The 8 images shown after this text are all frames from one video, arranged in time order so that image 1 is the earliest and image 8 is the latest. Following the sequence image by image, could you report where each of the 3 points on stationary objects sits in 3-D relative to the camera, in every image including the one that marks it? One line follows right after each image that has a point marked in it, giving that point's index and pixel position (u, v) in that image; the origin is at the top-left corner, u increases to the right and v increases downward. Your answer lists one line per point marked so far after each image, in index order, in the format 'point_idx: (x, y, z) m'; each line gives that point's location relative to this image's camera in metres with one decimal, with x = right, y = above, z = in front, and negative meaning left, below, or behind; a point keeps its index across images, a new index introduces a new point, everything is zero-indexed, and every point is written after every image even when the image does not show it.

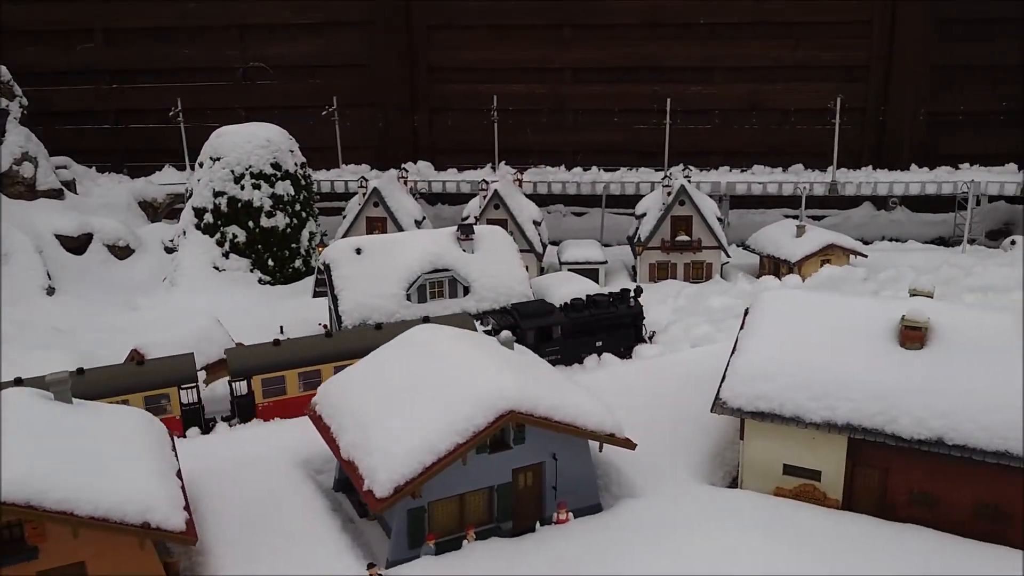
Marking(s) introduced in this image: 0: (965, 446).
0: (+3.0, -1.0, +5.9) m
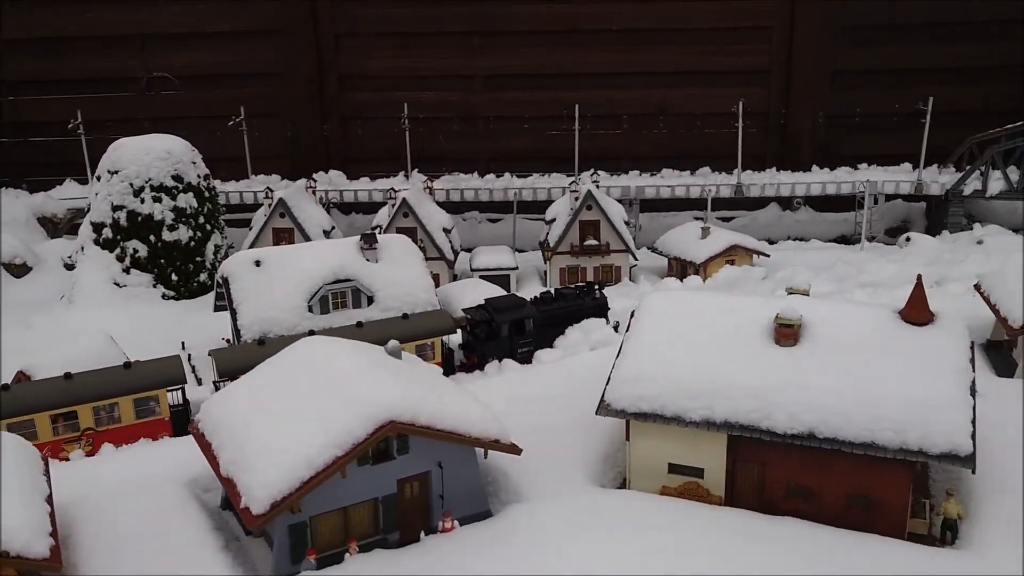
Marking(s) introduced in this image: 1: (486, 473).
0: (+2.2, -1.0, +6.1) m
1: (-0.2, -1.5, +7.3) m
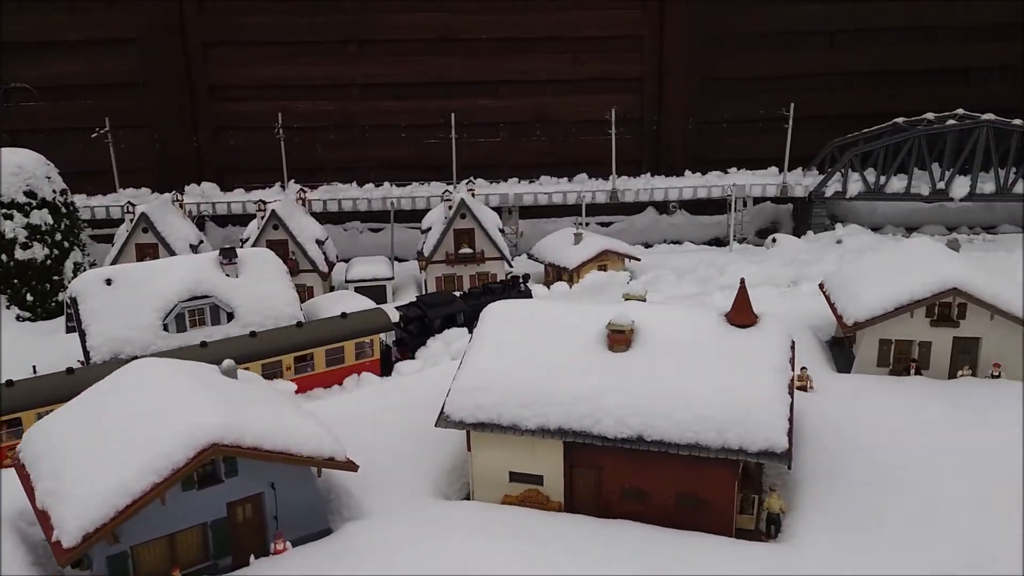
0: (+1.1, -1.1, +6.2) m
1: (-1.5, -1.6, +7.1) m
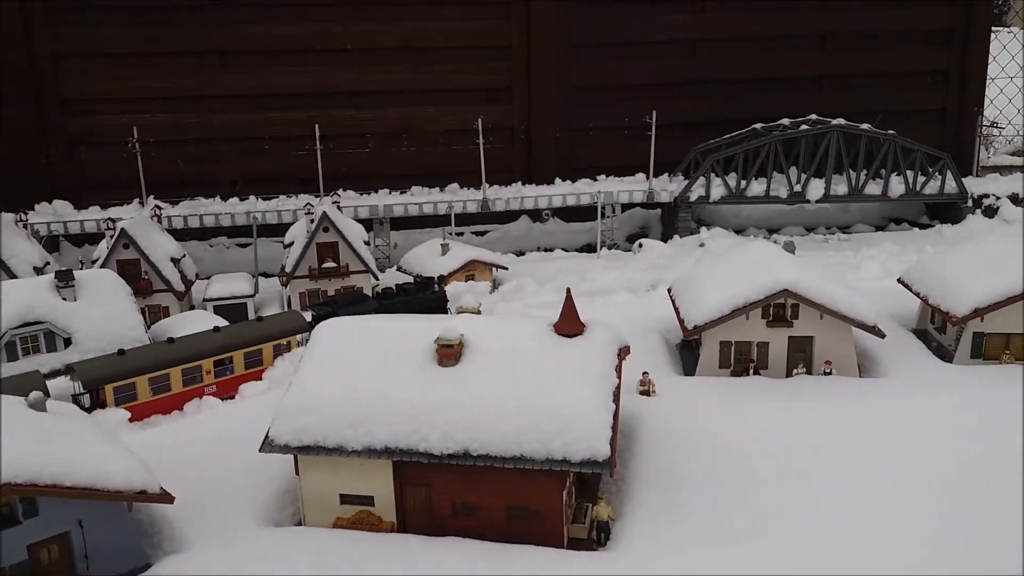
0: (-0.2, -1.2, +6.2) m
1: (-2.8, -1.8, +6.8) m
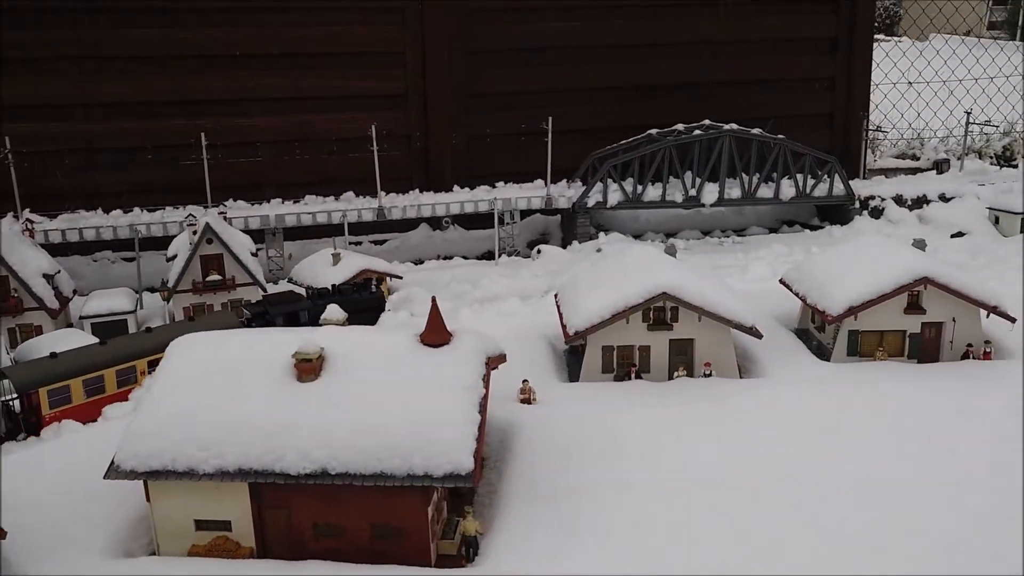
0: (-1.1, -1.2, +5.9) m
1: (-3.7, -1.9, +6.3) m
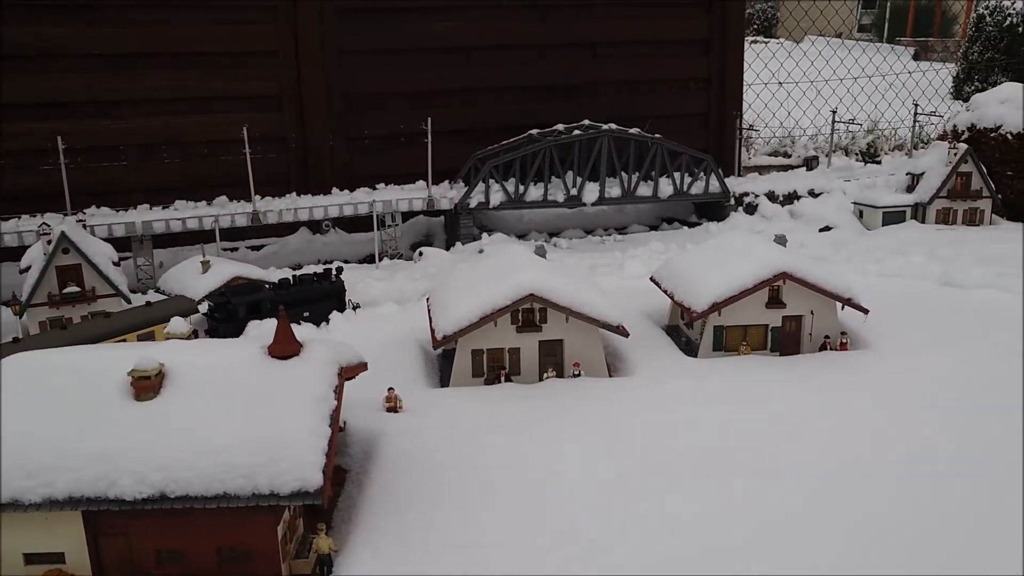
0: (-2.0, -1.3, +5.6) m
1: (-4.7, -2.1, +5.7) m
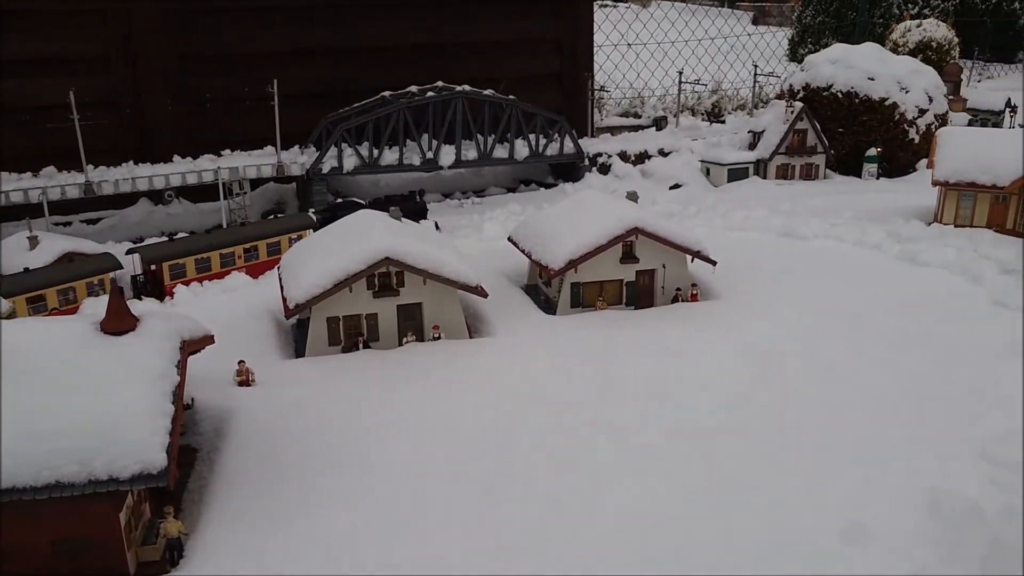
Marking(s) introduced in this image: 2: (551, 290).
0: (-2.9, -1.2, +5.2) m
1: (-5.5, -2.0, +4.9) m
2: (+0.5, 0.0, +10.8) m
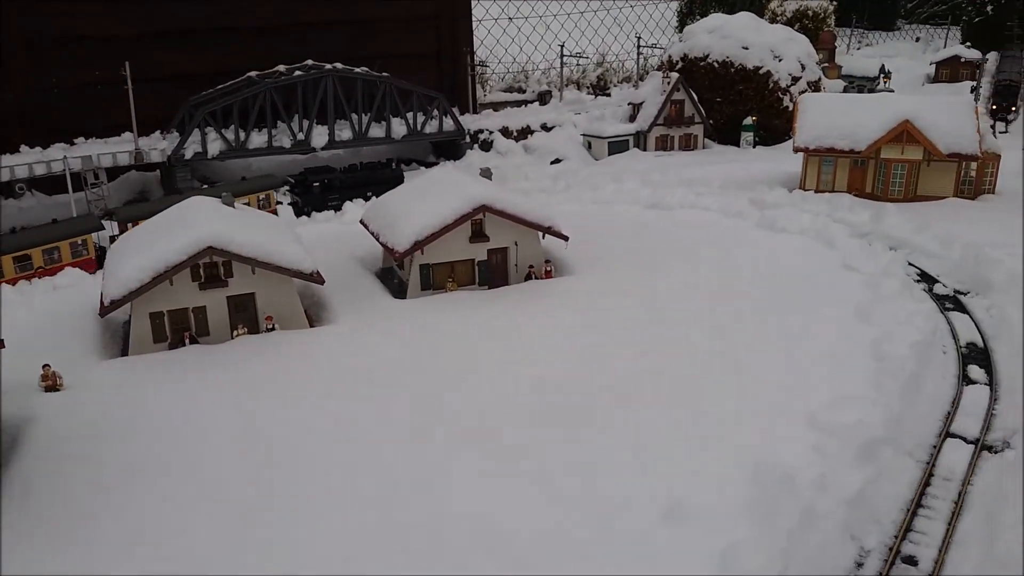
0: (-4.0, -1.2, +4.6) m
1: (-6.5, -2.2, +4.1) m
2: (-1.3, +0.2, +10.4) m
